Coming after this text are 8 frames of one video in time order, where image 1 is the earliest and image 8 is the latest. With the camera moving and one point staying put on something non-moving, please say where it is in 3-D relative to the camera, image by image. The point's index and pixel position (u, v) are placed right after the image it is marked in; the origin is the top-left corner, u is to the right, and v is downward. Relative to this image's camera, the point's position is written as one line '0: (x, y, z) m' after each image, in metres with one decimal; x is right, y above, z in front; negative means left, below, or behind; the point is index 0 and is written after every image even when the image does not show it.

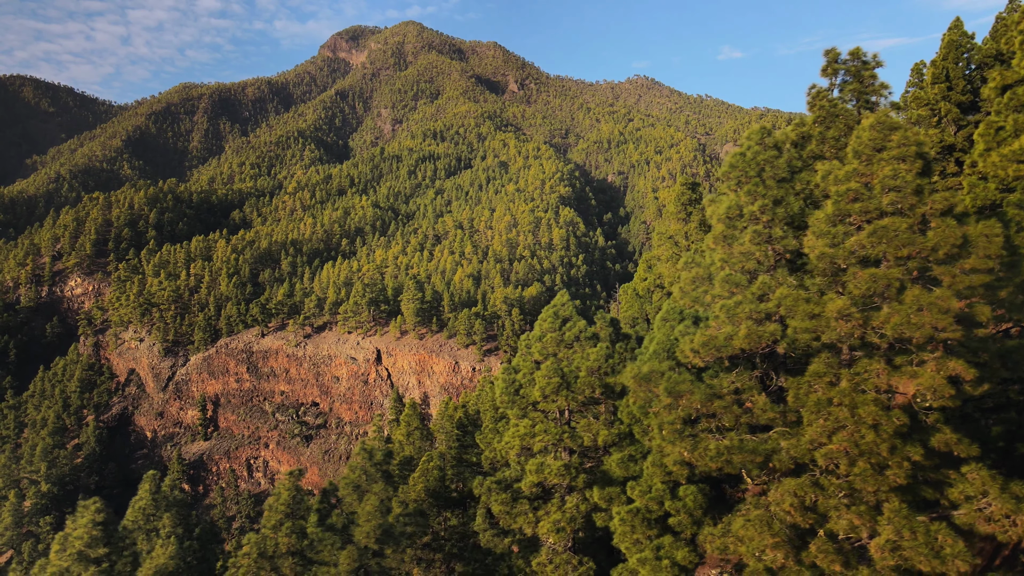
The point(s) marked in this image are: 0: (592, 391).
0: (+2.3, -2.8, +13.7) m
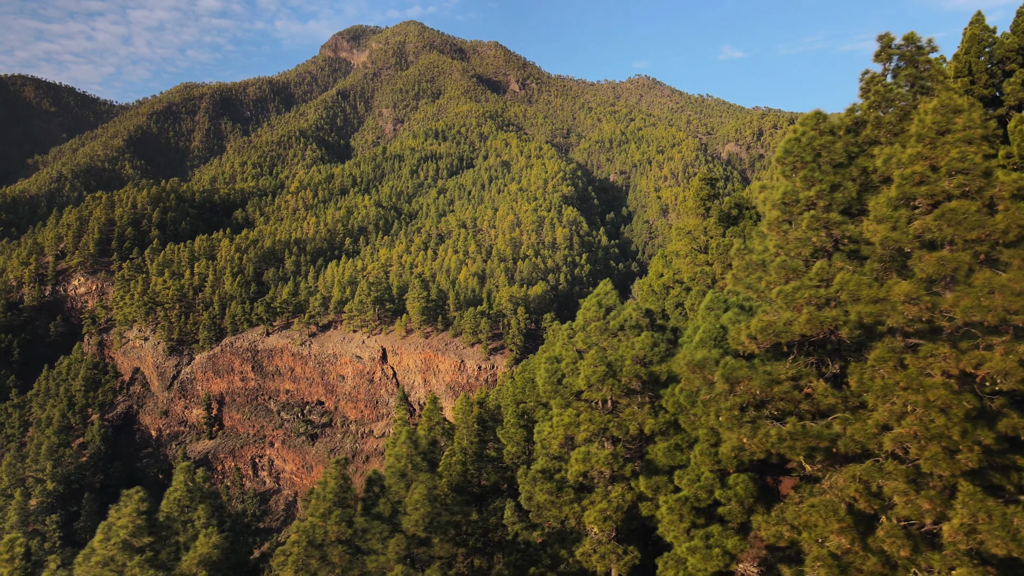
0: (+3.5, -2.5, +13.6) m
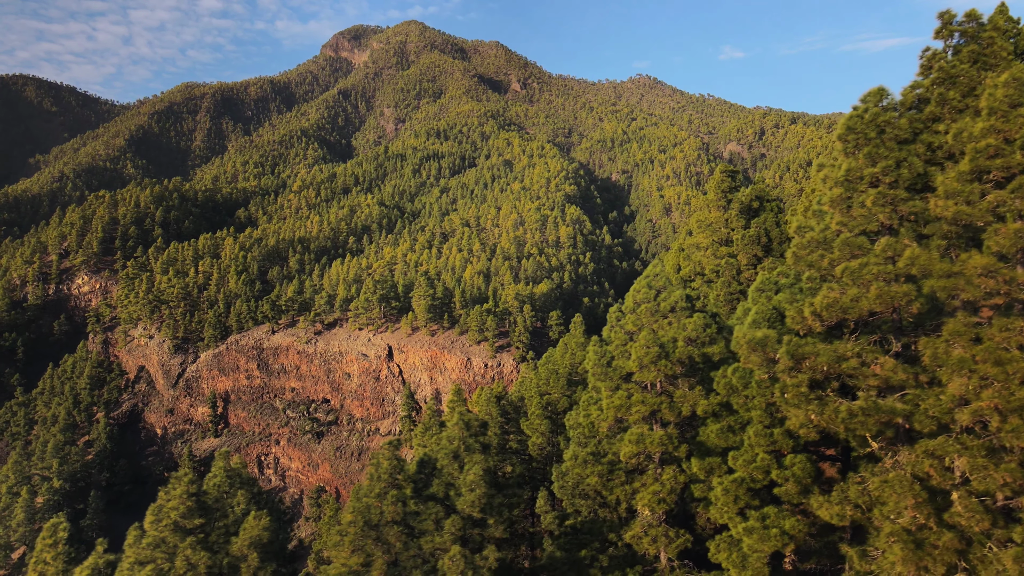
0: (+4.9, -2.0, +13.5) m
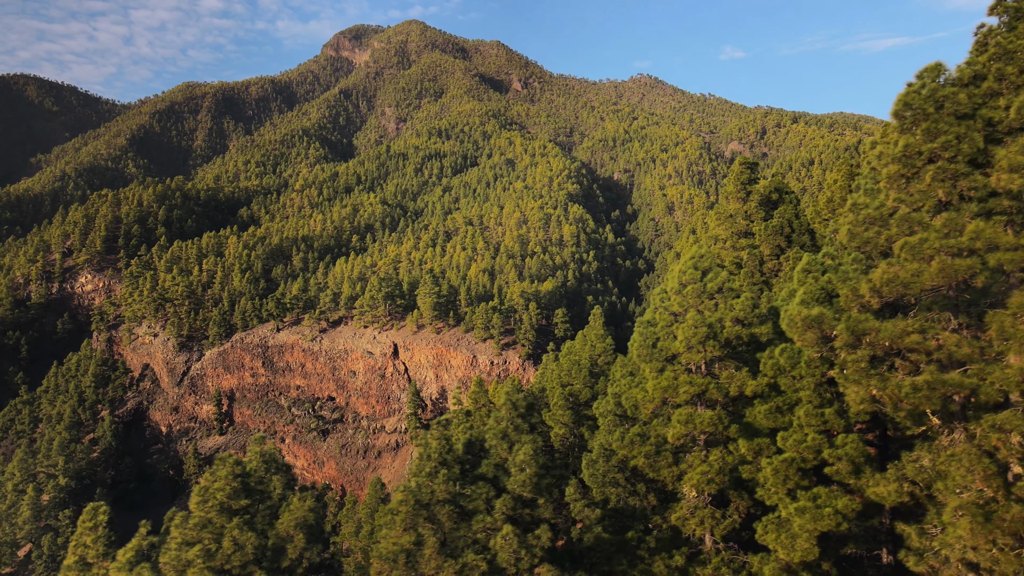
0: (+6.2, -1.4, +13.5) m
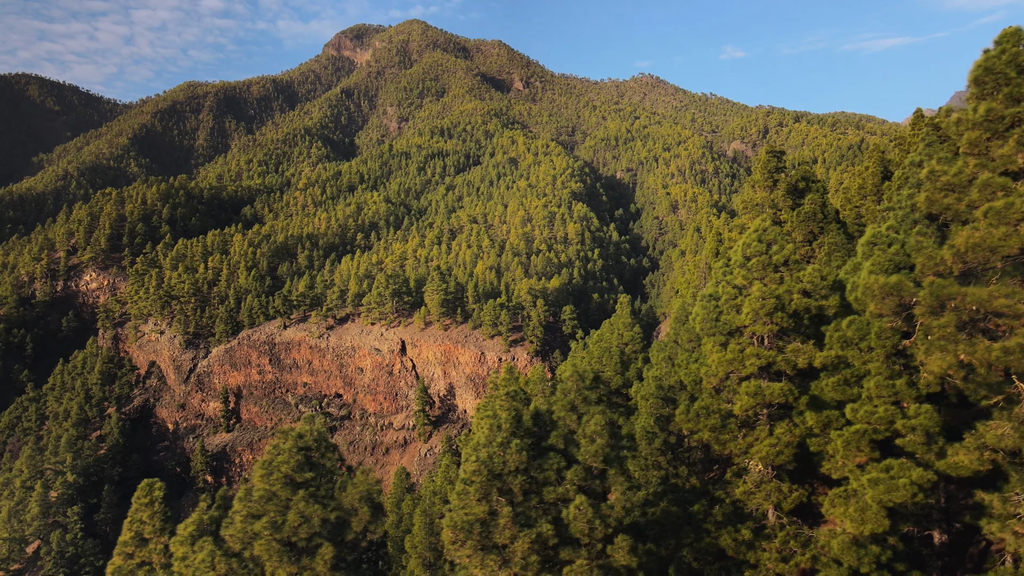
0: (+7.9, -0.7, +13.4) m
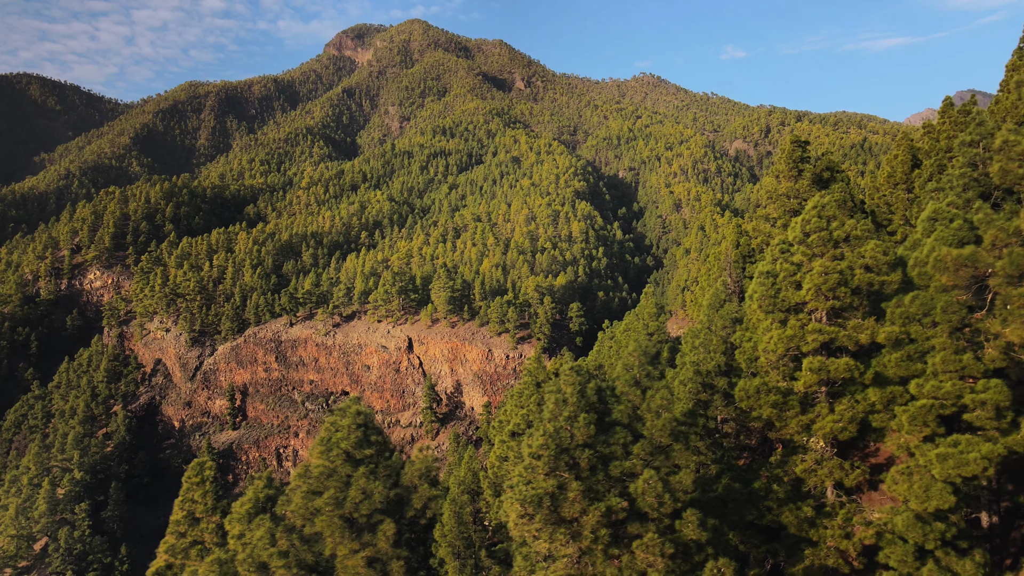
0: (+9.5, 0.0, +13.3) m
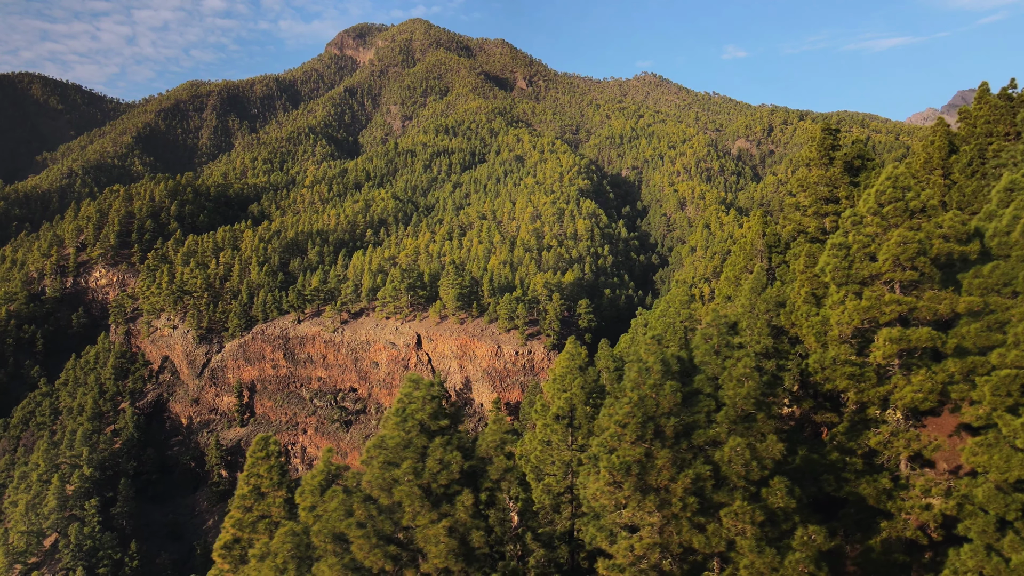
0: (+11.5, +0.7, +13.2) m
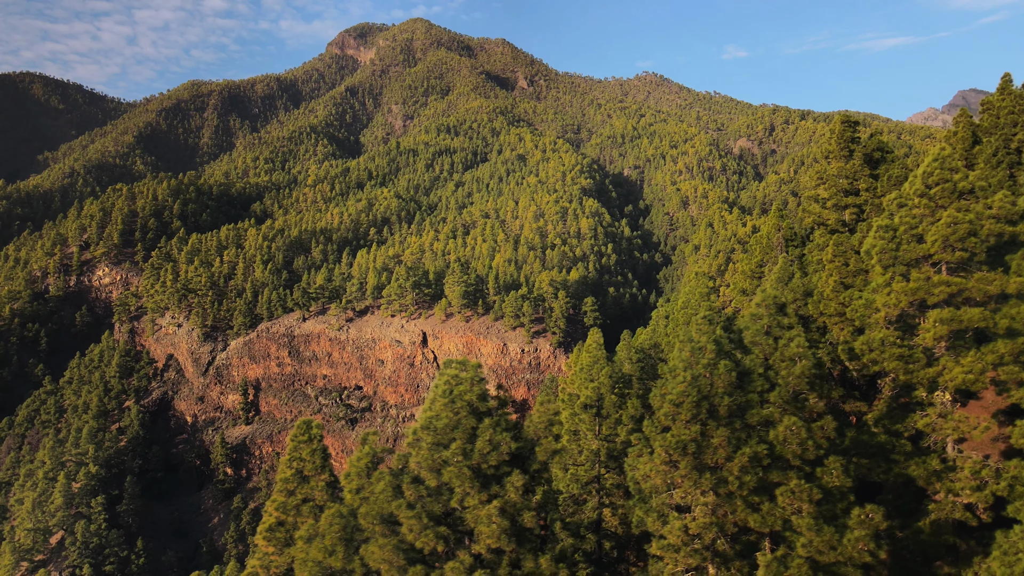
0: (+12.7, +1.2, +13.2) m
